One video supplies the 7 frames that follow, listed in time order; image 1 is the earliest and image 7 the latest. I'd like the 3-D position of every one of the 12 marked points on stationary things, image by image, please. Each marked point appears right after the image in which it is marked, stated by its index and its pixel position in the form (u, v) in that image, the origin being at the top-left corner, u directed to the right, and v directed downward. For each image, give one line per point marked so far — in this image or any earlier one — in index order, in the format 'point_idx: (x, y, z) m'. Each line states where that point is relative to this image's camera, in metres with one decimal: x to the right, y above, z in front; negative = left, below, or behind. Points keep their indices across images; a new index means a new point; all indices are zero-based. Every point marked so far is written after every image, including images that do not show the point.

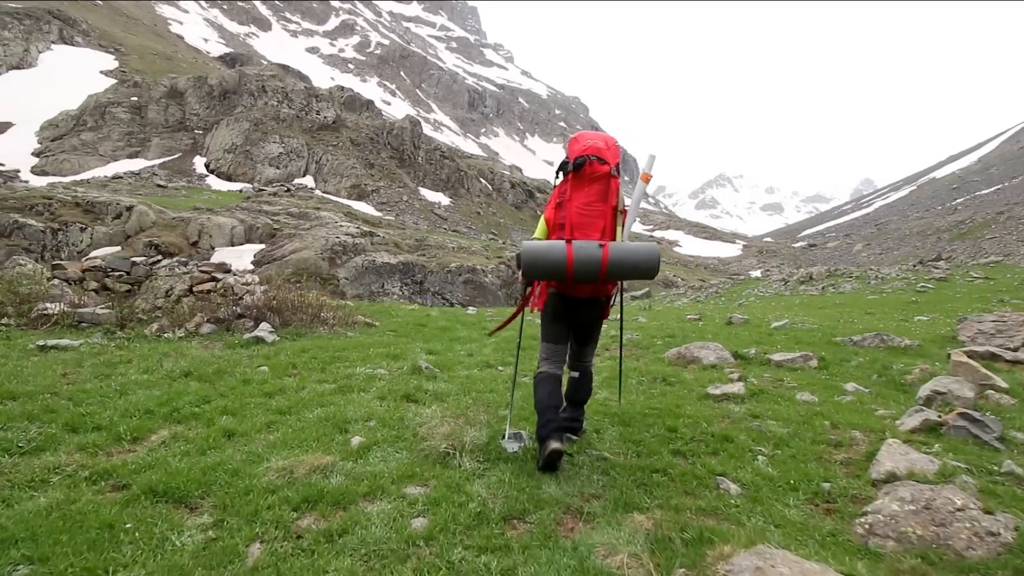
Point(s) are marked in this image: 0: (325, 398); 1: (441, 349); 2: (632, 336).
0: (-3.4, -2.0, +10.7) m
1: (-1.9, -1.7, +16.2) m
2: (+4.0, -1.6, +19.6) m
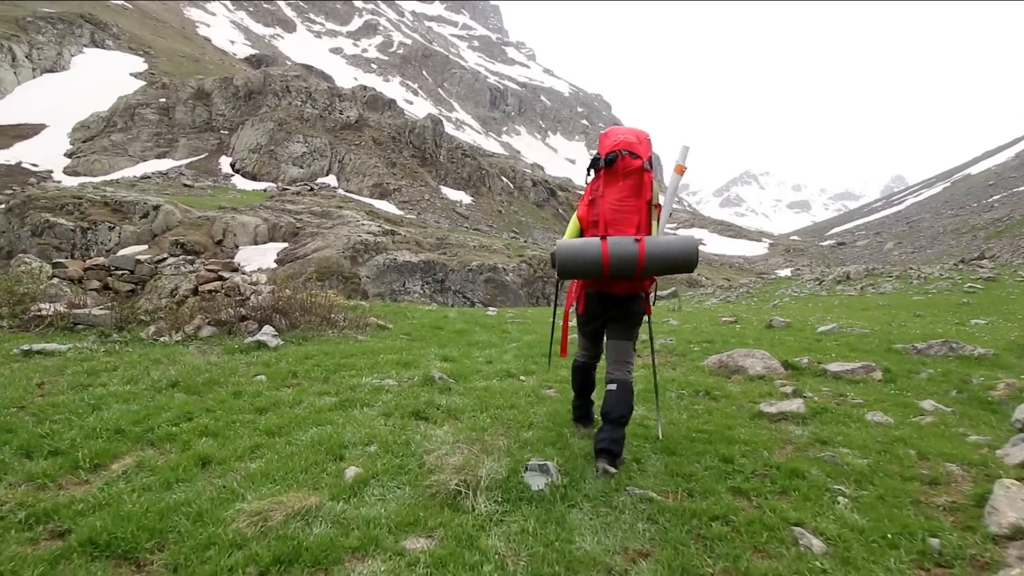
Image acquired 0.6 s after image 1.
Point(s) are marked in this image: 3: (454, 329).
0: (-3.0, -2.0, +9.4) m
1: (-1.4, -1.7, +14.8) m
2: (+4.7, -1.6, +18.0) m
3: (-1.9, -1.3, +19.0) m
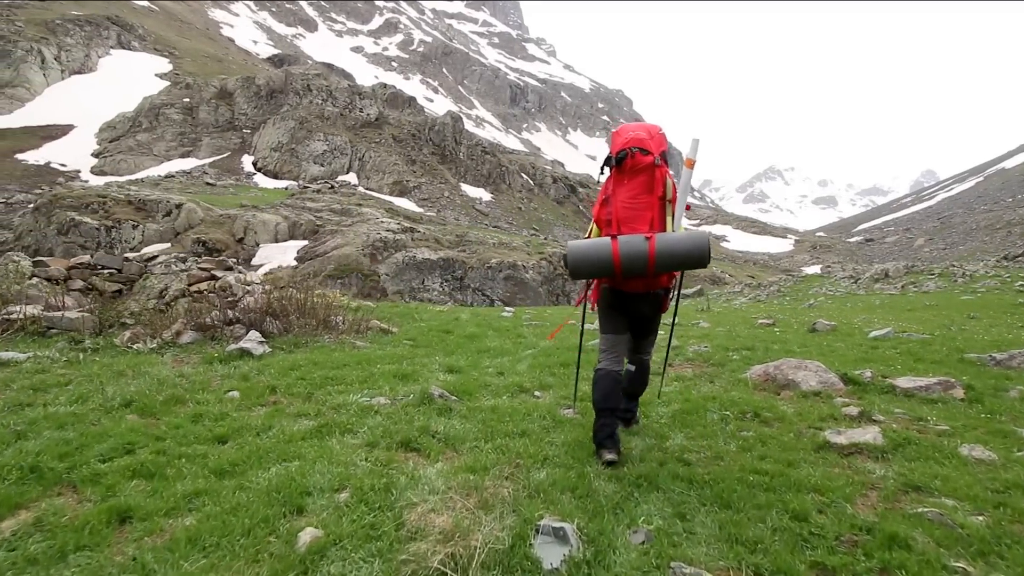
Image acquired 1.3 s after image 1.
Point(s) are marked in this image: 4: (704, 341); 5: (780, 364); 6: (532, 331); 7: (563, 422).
0: (-2.9, -2.1, +7.8) m
1: (-1.0, -1.7, +13.1) m
2: (+5.1, -1.6, +16.1) m
3: (-1.4, -1.3, +17.4) m
4: (+5.5, -1.6, +16.9) m
5: (+5.8, -1.6, +12.7) m
6: (+0.7, -1.4, +18.9) m
7: (+0.8, -2.1, +9.4) m
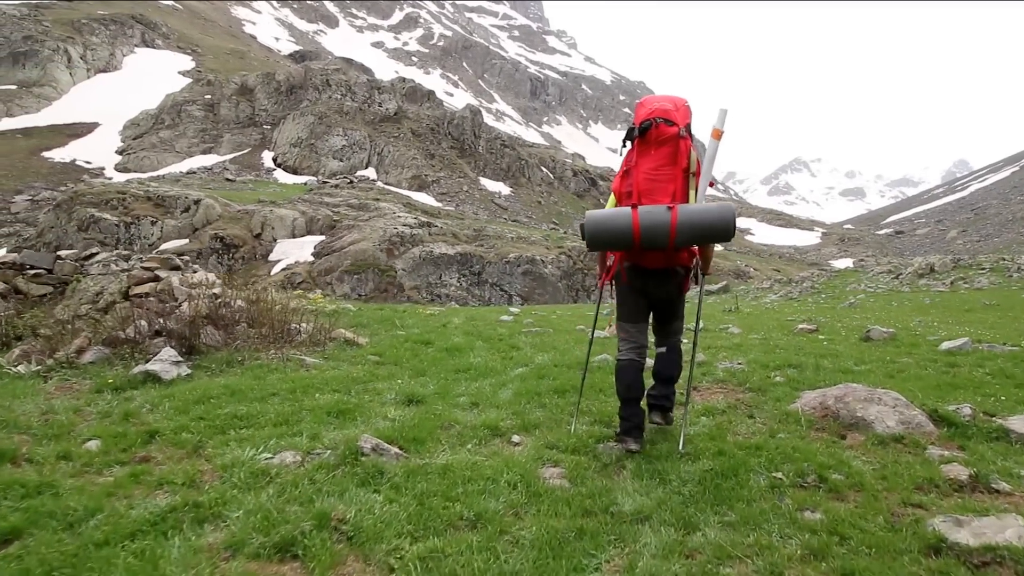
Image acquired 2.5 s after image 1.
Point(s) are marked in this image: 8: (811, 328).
0: (-3.4, -2.2, +5.0) m
1: (-1.4, -1.8, +10.3) m
2: (+4.9, -1.7, +13.0) m
3: (-1.6, -1.4, +14.5) m
4: (+5.3, -1.6, +13.8) m
5: (+5.4, -1.7, +9.7) m
6: (+0.5, -1.4, +16.0) m
7: (+0.3, -2.3, +6.5) m
8: (+10.0, -1.4, +19.9) m
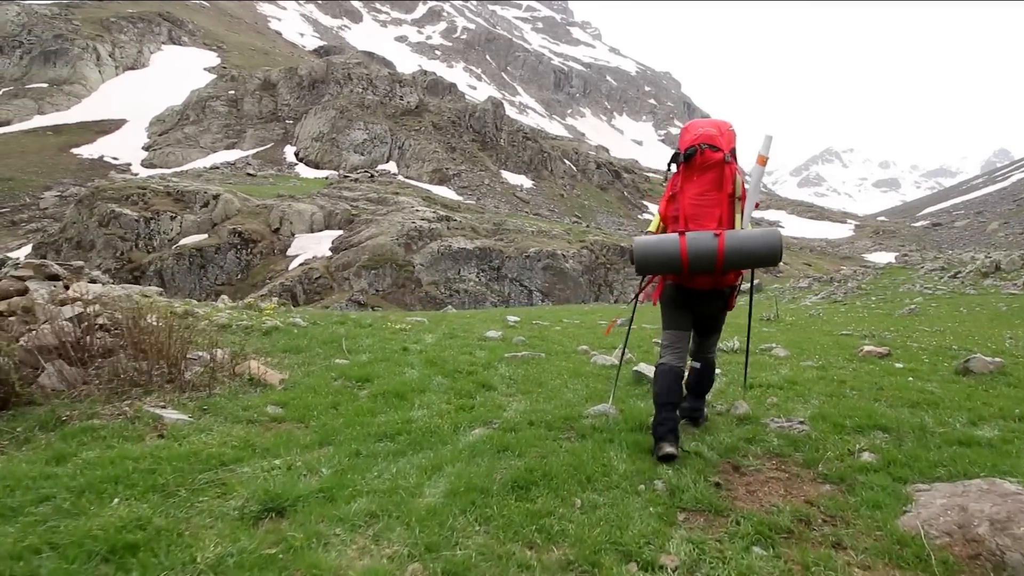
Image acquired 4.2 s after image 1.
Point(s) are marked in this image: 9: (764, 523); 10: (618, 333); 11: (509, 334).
0: (-4.4, -2.6, +1.3) m
1: (-2.2, -2.2, +6.5) m
2: (+4.2, -2.0, +9.0) m
3: (-2.2, -1.7, +10.7) m
4: (+4.6, -2.0, +9.8) m
5: (+4.6, -2.1, +5.6) m
6: (0.0, -1.7, +12.2) m
7: (-0.6, -2.7, +2.6) m
8: (+9.7, -1.6, +15.6) m
9: (+2.6, -2.4, +6.3) m
10: (+3.6, -1.5, +19.5) m
11: (-0.1, -1.4, +17.6) m
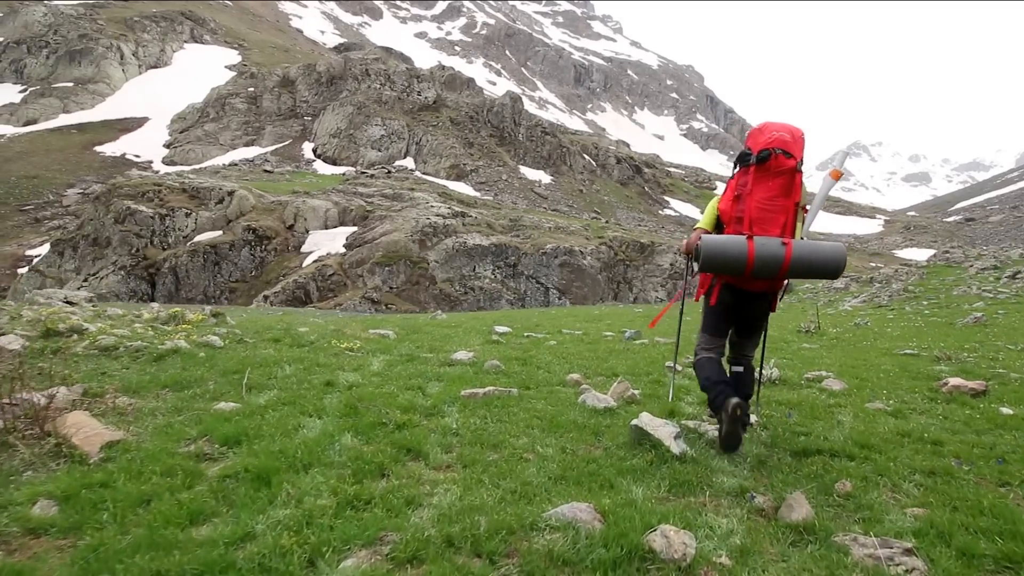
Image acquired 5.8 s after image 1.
0: (-5.5, -3.0, -2.0) m
1: (-3.1, -2.5, +3.1) m
2: (+3.4, -2.3, +5.4) m
3: (-3.0, -2.0, +7.3) m
4: (+3.8, -2.3, +6.1) m
5: (+3.7, -2.4, +2.0) m
6: (-0.7, -2.0, +8.7) m
7: (-1.7, -3.0, -0.8) m
8: (+9.0, -1.9, +11.8) m
9: (+1.7, -2.7, +2.7) m
10: (+3.1, -1.7, +15.9) m
11: (-0.6, -1.6, +14.1) m
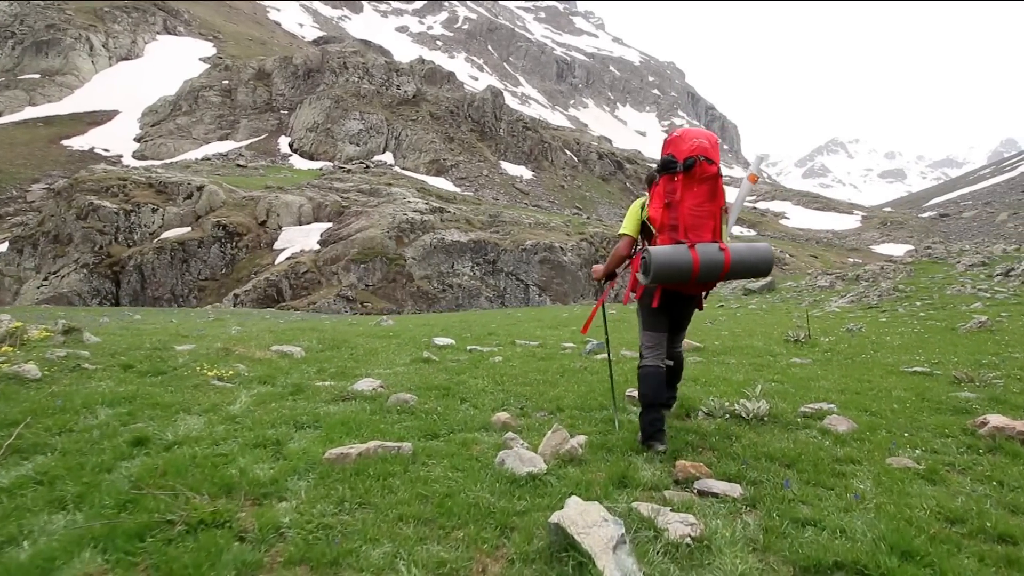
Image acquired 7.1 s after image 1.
0: (-6.5, -3.3, -5.0) m
1: (-4.2, -2.7, +0.2) m
2: (+2.2, -2.5, +2.6) m
3: (-4.3, -2.2, +4.4) m
4: (+2.6, -2.5, +3.4) m
5: (+2.5, -2.6, -0.8) m
6: (-2.1, -2.2, +5.8) m
7: (-2.7, -3.3, -3.8) m
8: (+7.6, -2.0, +9.2) m
9: (+0.5, -2.9, -0.1) m
10: (+1.6, -1.8, +13.1) m
11: (-2.1, -1.8, +11.2) m
